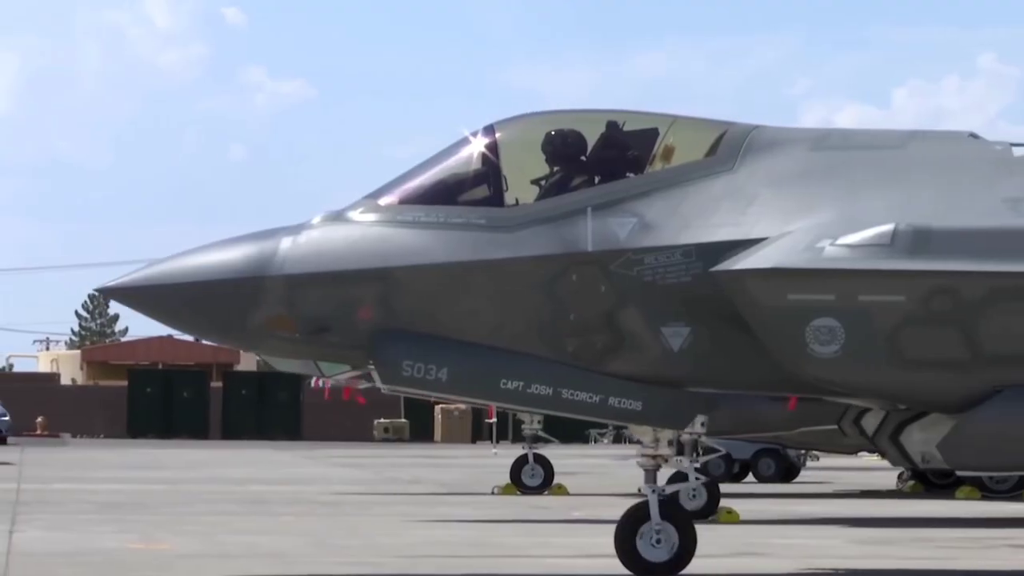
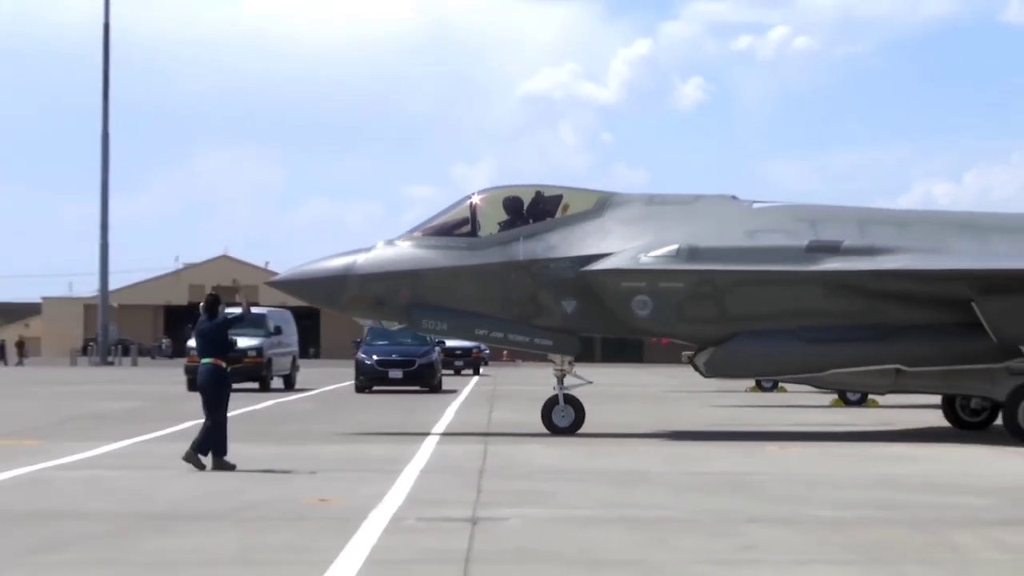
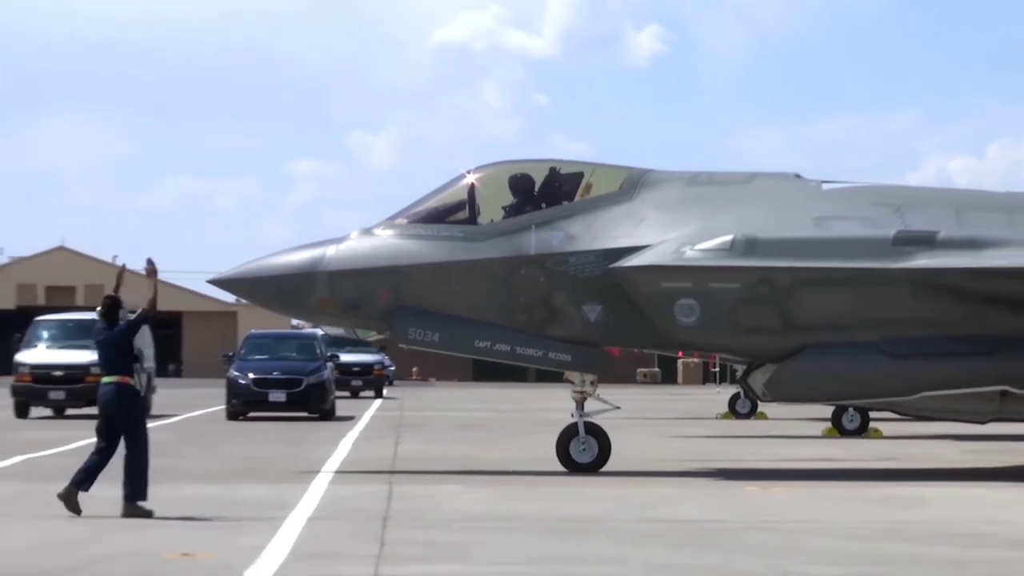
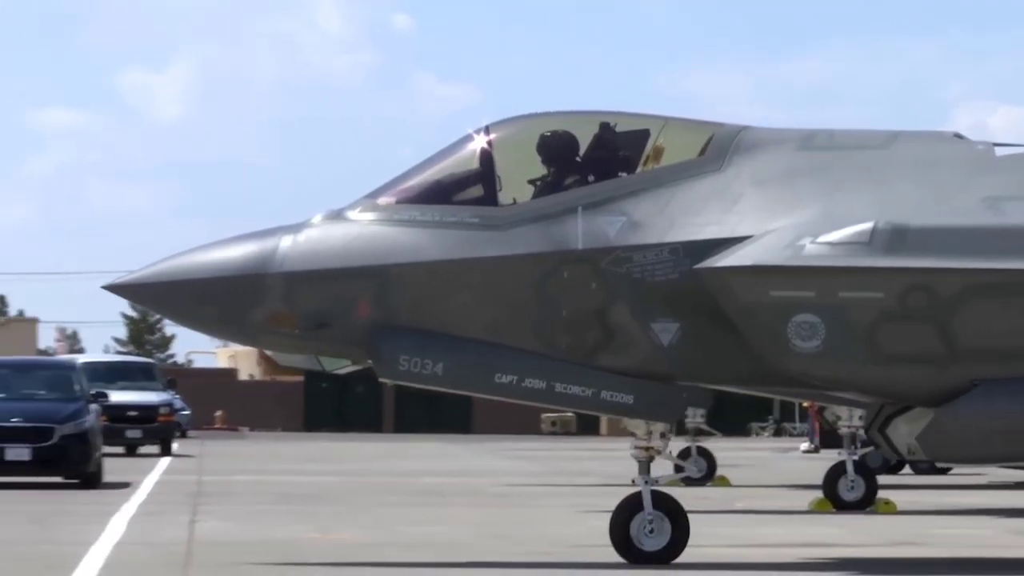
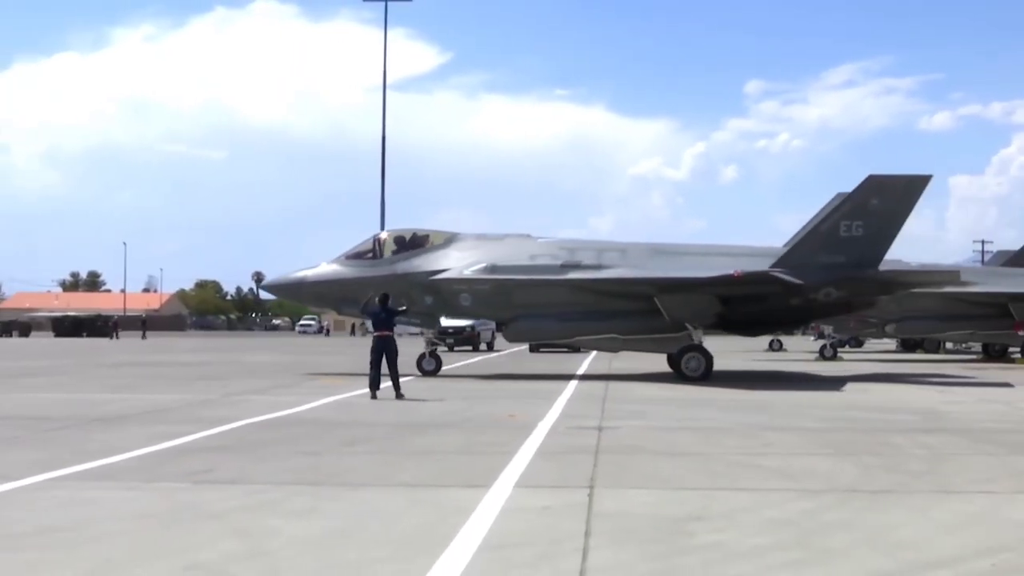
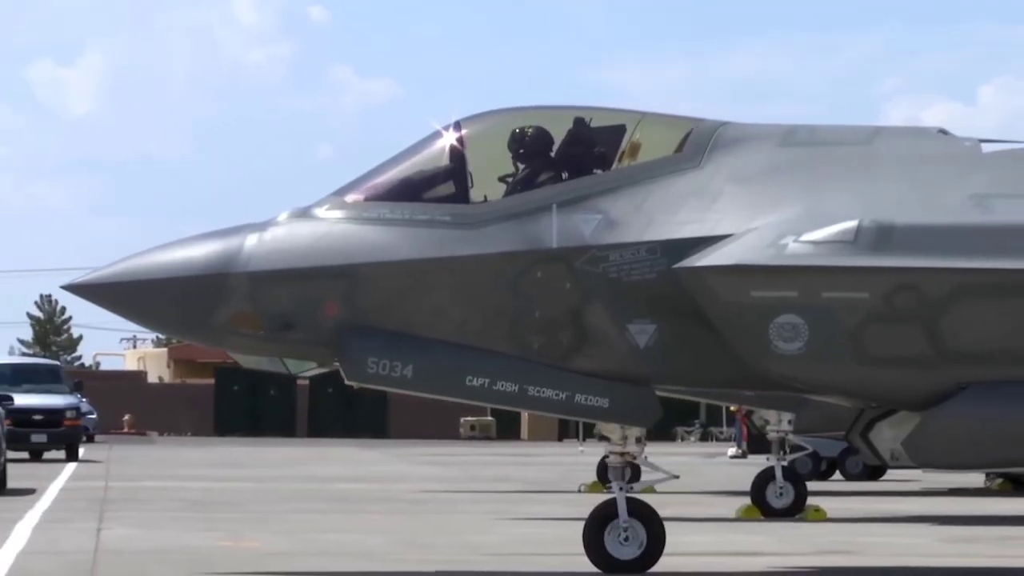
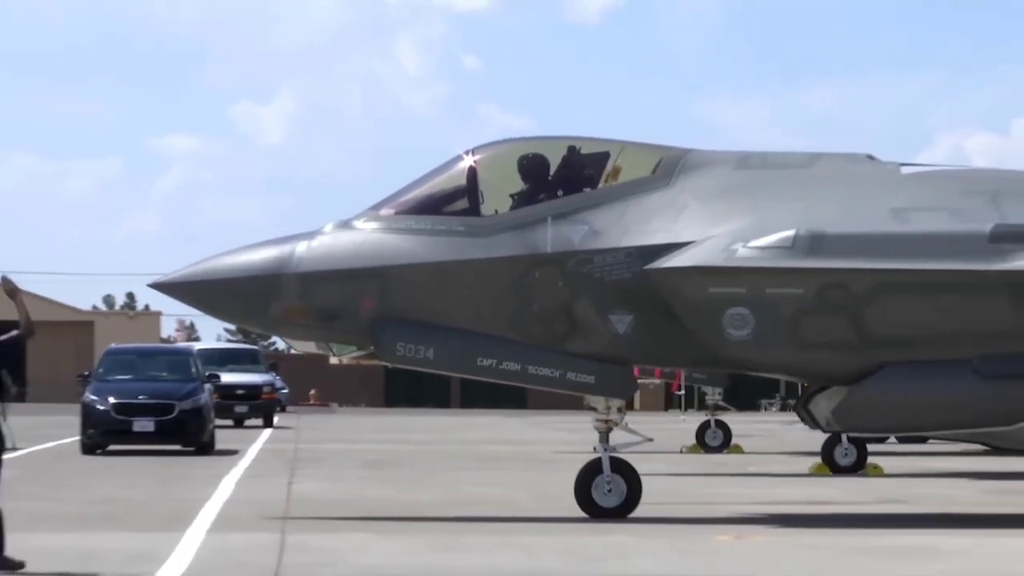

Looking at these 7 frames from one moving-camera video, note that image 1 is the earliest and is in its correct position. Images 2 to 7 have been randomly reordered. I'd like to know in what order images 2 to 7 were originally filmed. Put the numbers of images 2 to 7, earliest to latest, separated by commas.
6, 4, 7, 3, 2, 5
